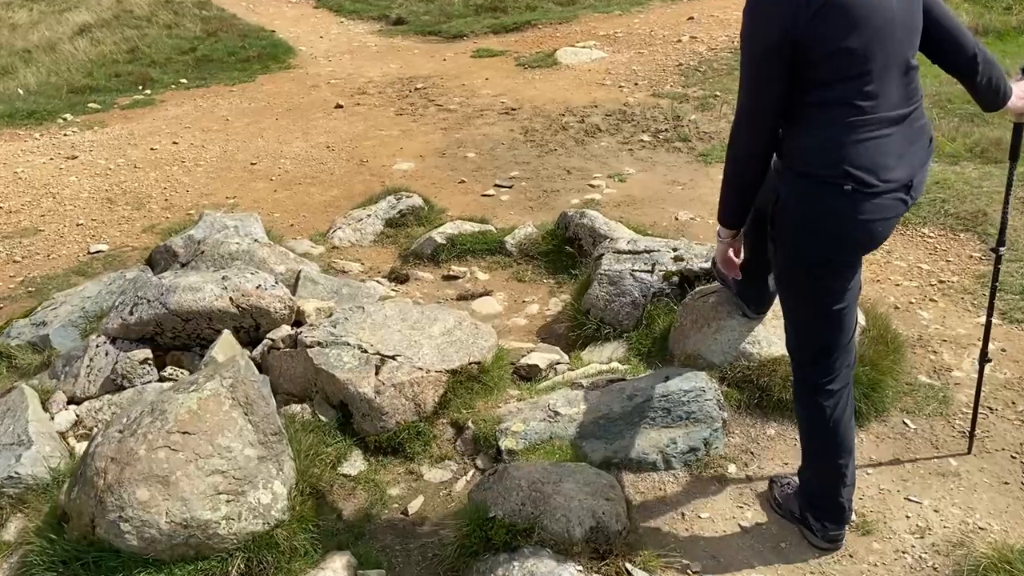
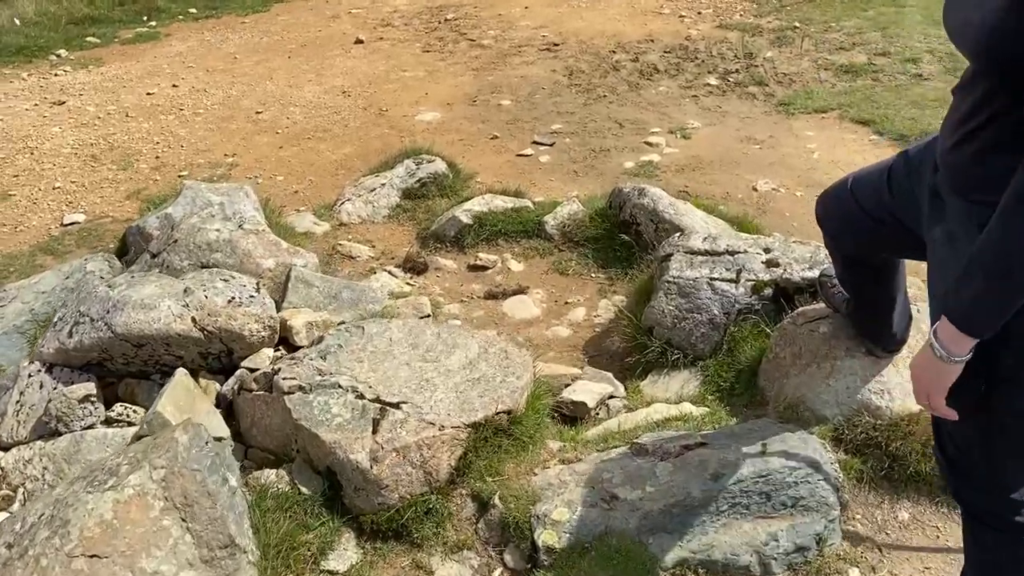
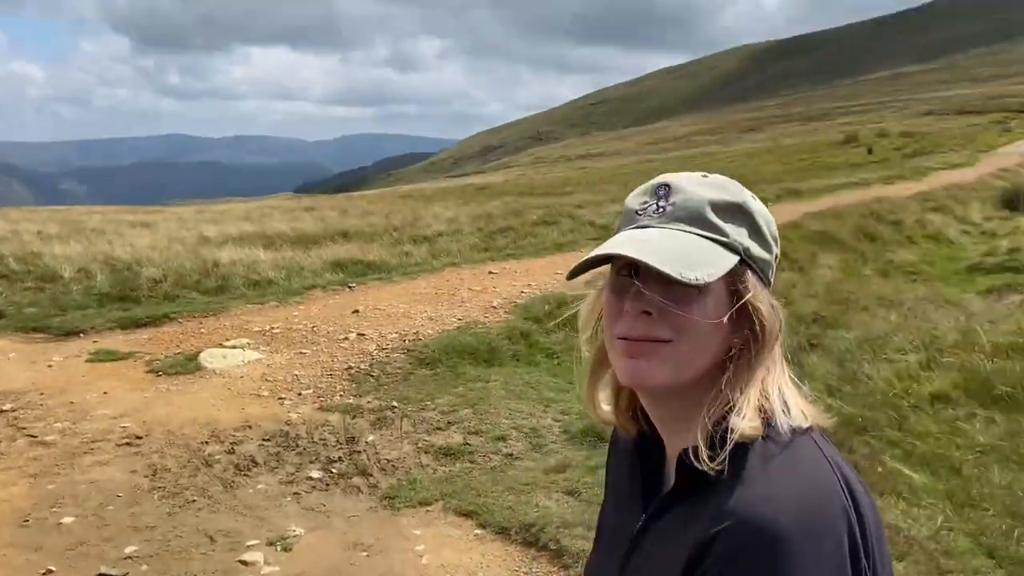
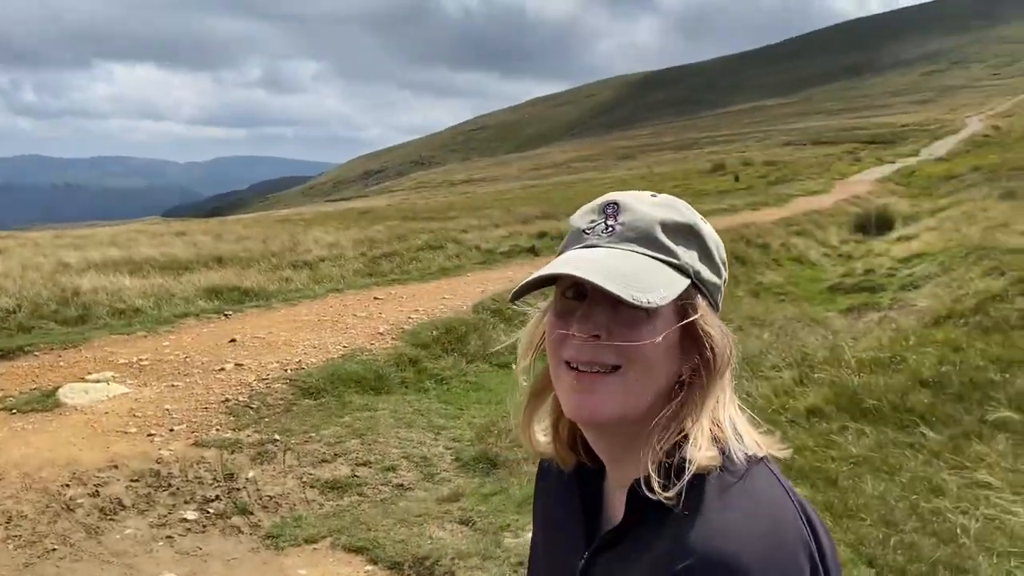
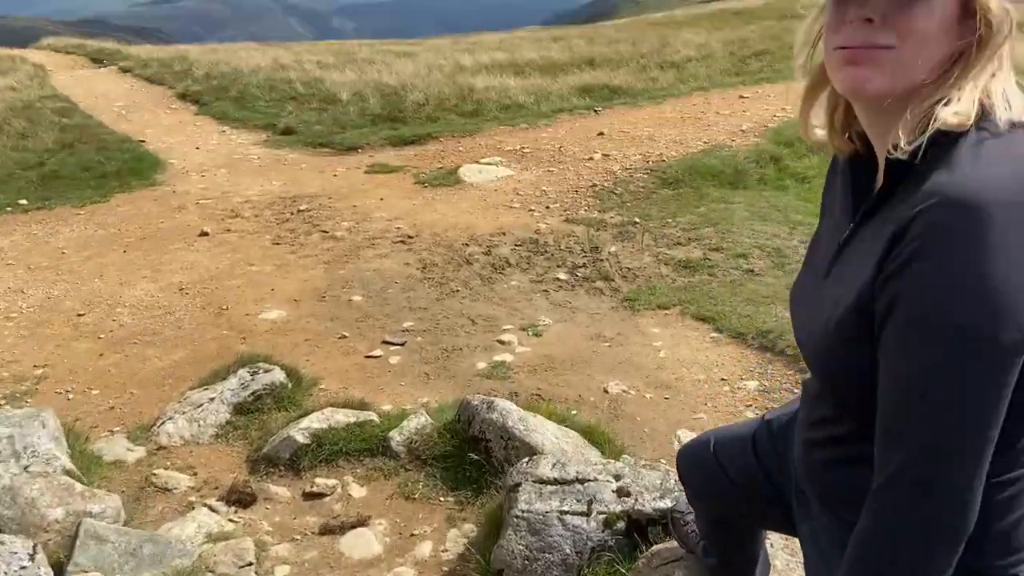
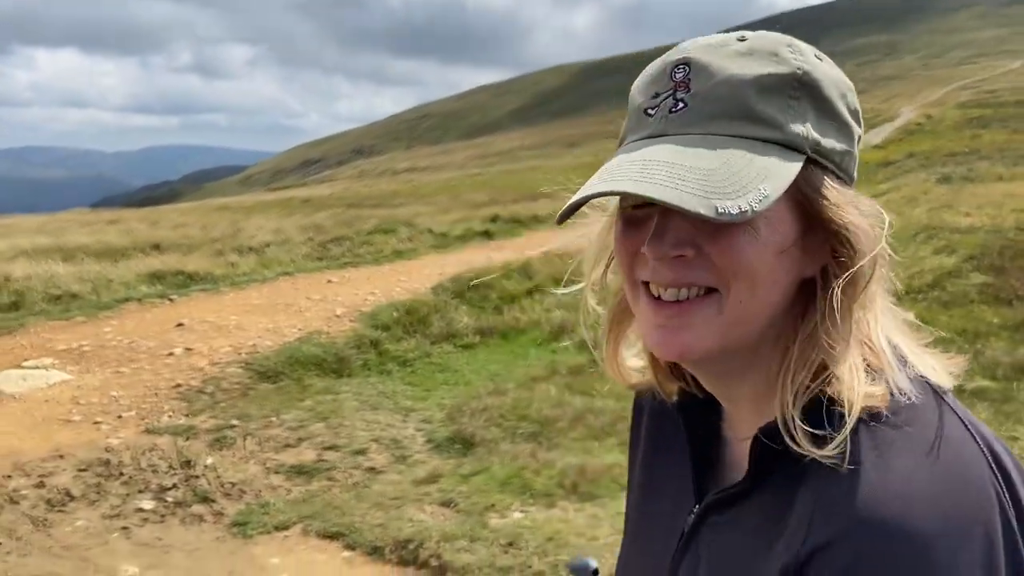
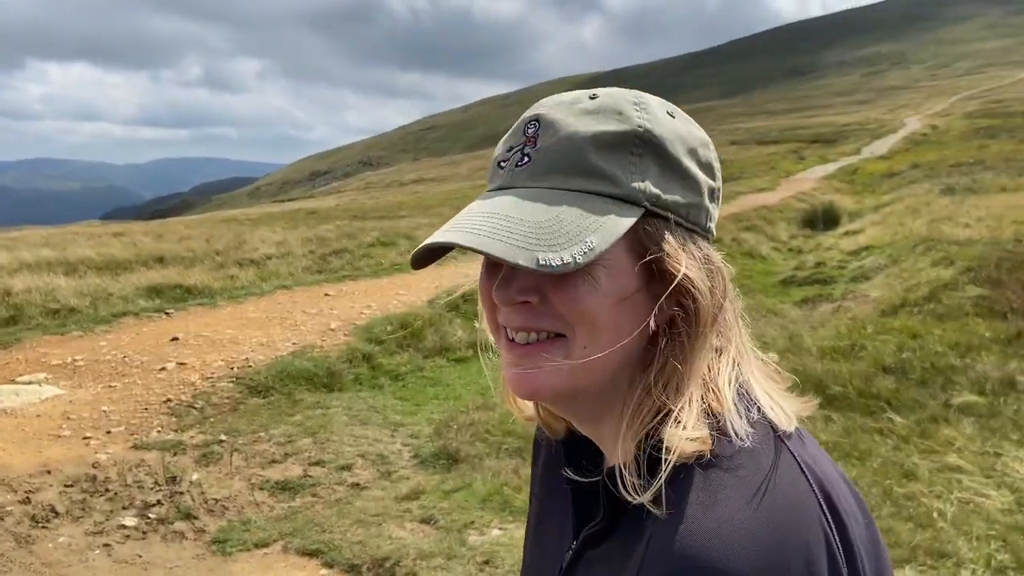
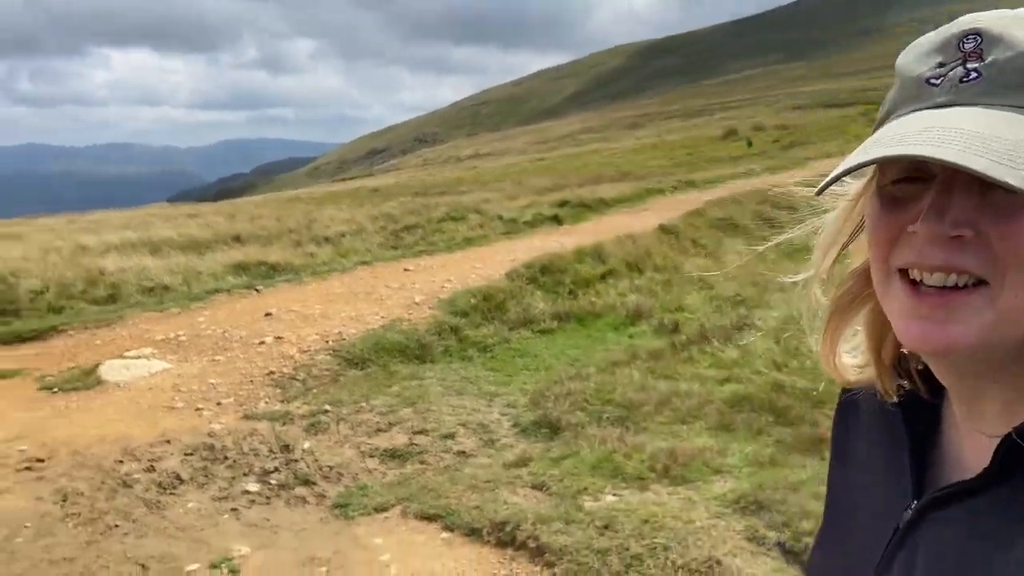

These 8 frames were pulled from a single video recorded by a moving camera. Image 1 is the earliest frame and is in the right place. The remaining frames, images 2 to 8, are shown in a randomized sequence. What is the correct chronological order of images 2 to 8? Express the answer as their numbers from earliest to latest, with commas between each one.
2, 5, 3, 4, 7, 6, 8
